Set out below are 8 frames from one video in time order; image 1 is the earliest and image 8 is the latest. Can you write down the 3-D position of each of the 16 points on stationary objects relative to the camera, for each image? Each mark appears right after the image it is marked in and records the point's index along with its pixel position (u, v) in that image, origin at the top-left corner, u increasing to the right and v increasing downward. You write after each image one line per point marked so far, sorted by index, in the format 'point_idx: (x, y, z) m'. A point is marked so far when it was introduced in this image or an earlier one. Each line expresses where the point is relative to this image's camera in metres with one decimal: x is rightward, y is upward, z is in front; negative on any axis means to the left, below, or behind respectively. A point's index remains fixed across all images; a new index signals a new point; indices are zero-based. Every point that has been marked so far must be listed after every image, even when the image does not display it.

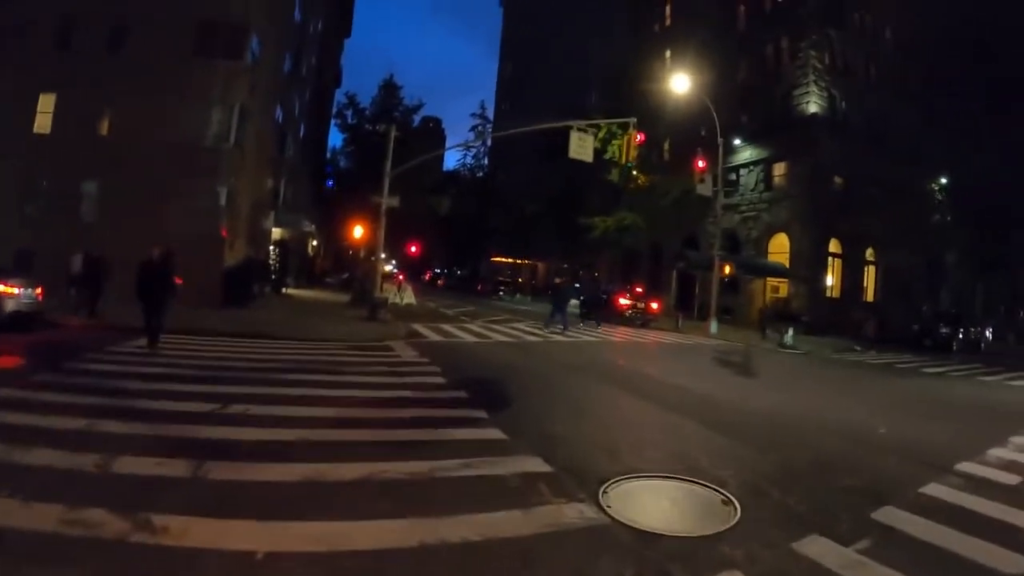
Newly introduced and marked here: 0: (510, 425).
0: (0.0, -1.6, +8.9) m
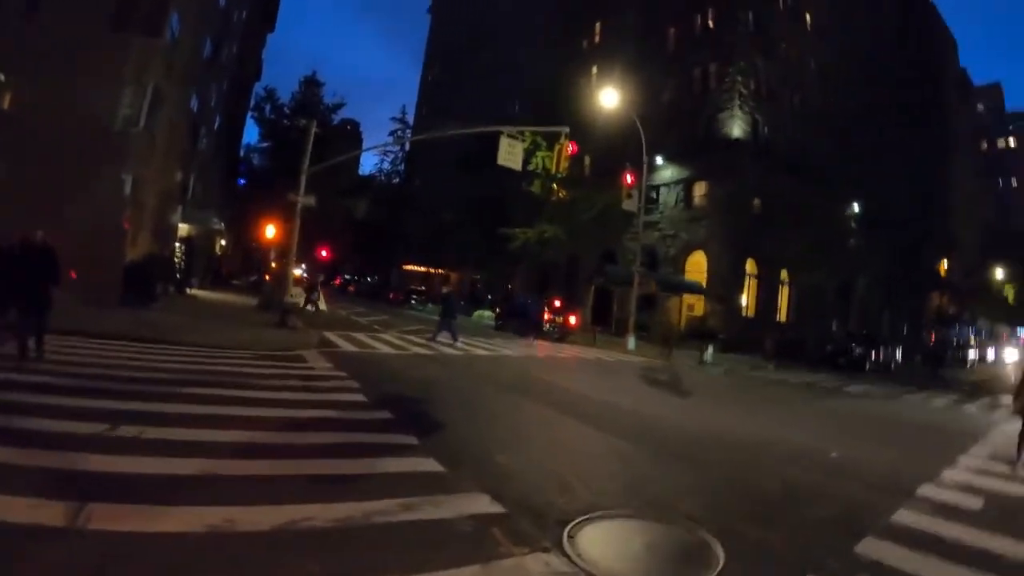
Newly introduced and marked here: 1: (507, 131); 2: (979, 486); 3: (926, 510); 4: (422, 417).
0: (-0.6, -1.7, +8.0) m
1: (-0.1, +3.9, +19.1) m
2: (+5.9, -2.4, +9.6) m
3: (+4.4, -2.3, +8.1) m
4: (-1.2, -1.7, +9.9) m
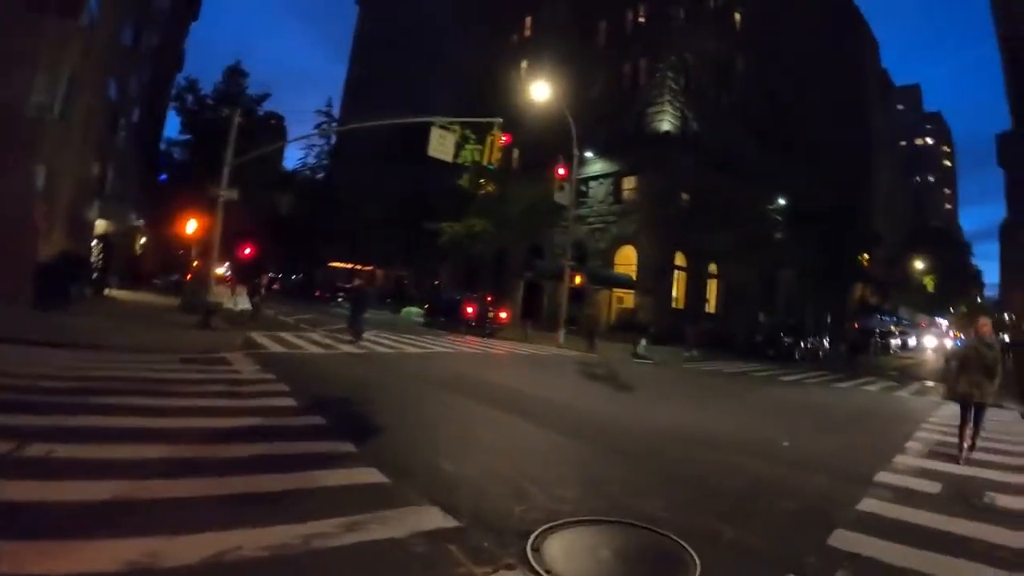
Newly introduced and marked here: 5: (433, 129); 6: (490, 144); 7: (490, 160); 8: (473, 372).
0: (-1.1, -1.7, +7.4) m
1: (-1.6, +4.0, +18.4) m
2: (+5.3, -2.2, +9.6) m
3: (+3.9, -2.1, +8.0) m
4: (-1.8, -1.6, +9.2) m
5: (-1.8, +3.9, +18.8) m
6: (-0.5, +3.7, +19.6) m
7: (-0.5, +3.2, +19.6) m
8: (-0.9, -1.8, +17.2) m
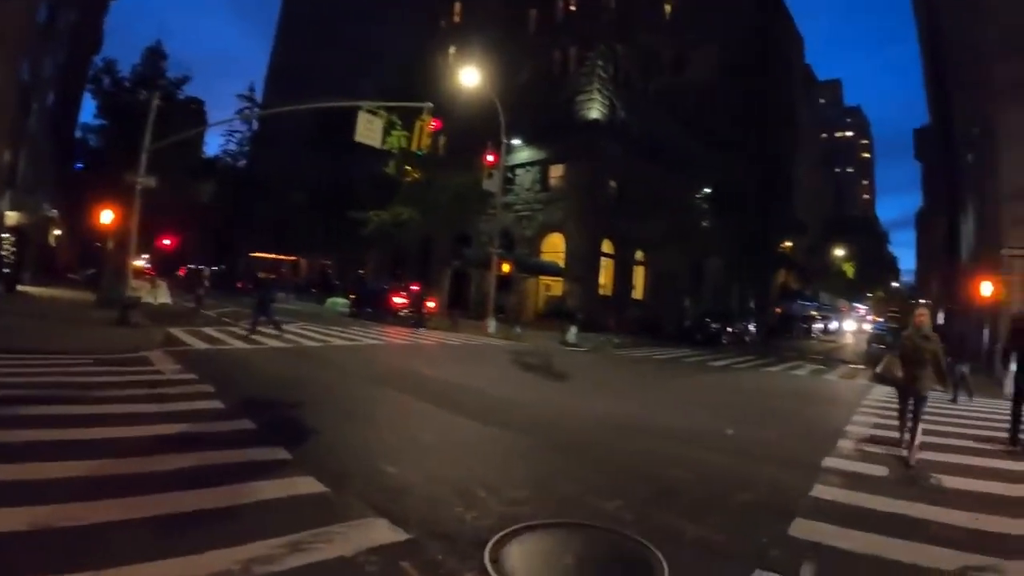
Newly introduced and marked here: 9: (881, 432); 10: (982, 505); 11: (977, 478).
0: (-1.6, -1.6, +6.9) m
1: (-3.2, +4.2, +17.8) m
2: (+4.6, -2.0, +9.7) m
3: (+3.4, -2.0, +8.0) m
4: (-2.5, -1.5, +8.6) m
5: (-3.4, +4.1, +18.1) m
6: (-2.2, +3.9, +19.1) m
7: (-2.2, +3.5, +19.0) m
8: (-2.3, -1.6, +16.7) m
9: (+5.6, -2.1, +11.6) m
10: (+4.8, -2.0, +7.8) m
11: (+5.4, -2.1, +8.8) m
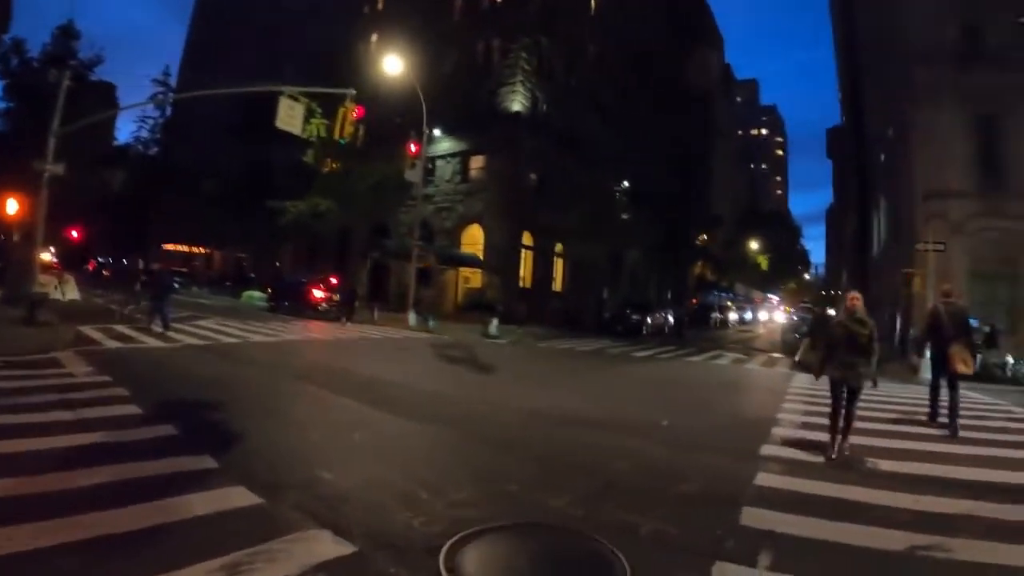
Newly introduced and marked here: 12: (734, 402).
0: (-2.1, -1.5, +6.4) m
1: (-4.8, +4.3, +17.0) m
2: (+3.8, -1.9, +9.9) m
3: (+2.8, -1.9, +8.0) m
4: (-3.1, -1.5, +8.1) m
5: (-5.1, +4.2, +17.3) m
6: (-4.0, +4.1, +18.4) m
7: (-4.0, +3.6, +18.4) m
8: (-3.8, -1.5, +16.1) m
9: (+4.6, -2.0, +11.9) m
10: (+4.2, -1.9, +8.0) m
11: (+4.7, -2.0, +9.1) m
12: (+4.0, -2.0, +14.1) m
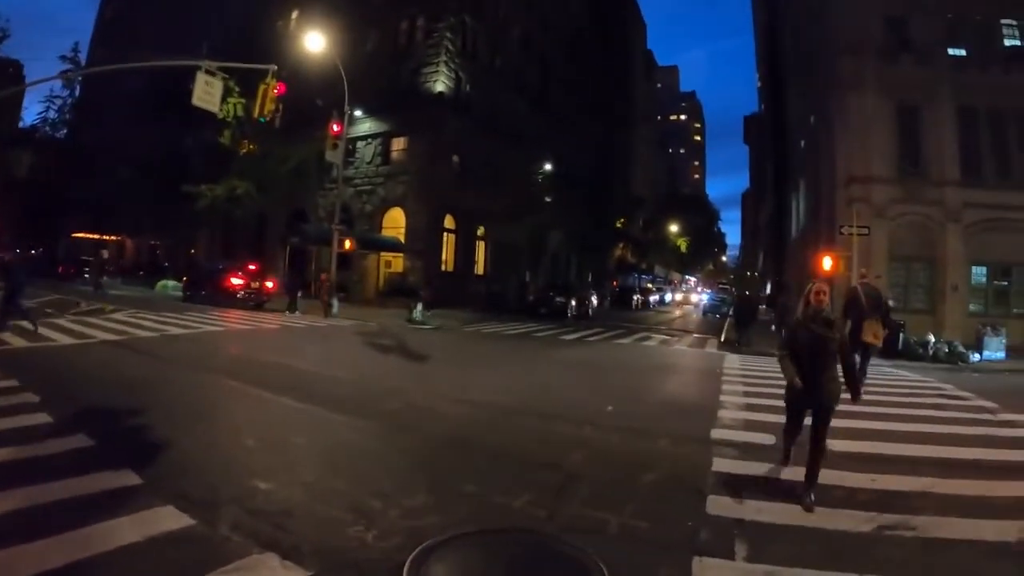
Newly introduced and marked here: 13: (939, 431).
0: (-2.4, -1.5, +5.9) m
1: (-6.3, +4.6, +16.0) m
2: (+3.1, -1.7, +9.9) m
3: (+2.2, -1.8, +8.0) m
4: (-3.6, -1.4, +7.4) m
5: (-6.6, +4.5, +16.3) m
6: (-5.6, +4.4, +17.5) m
7: (-5.6, +3.9, +17.4) m
8: (-5.1, -1.3, +15.3) m
9: (+3.7, -1.8, +12.0) m
10: (+3.7, -1.8, +8.1) m
11: (+4.0, -1.8, +9.2) m
12: (+2.9, -1.7, +14.1) m
13: (+5.6, -1.8, +10.1) m
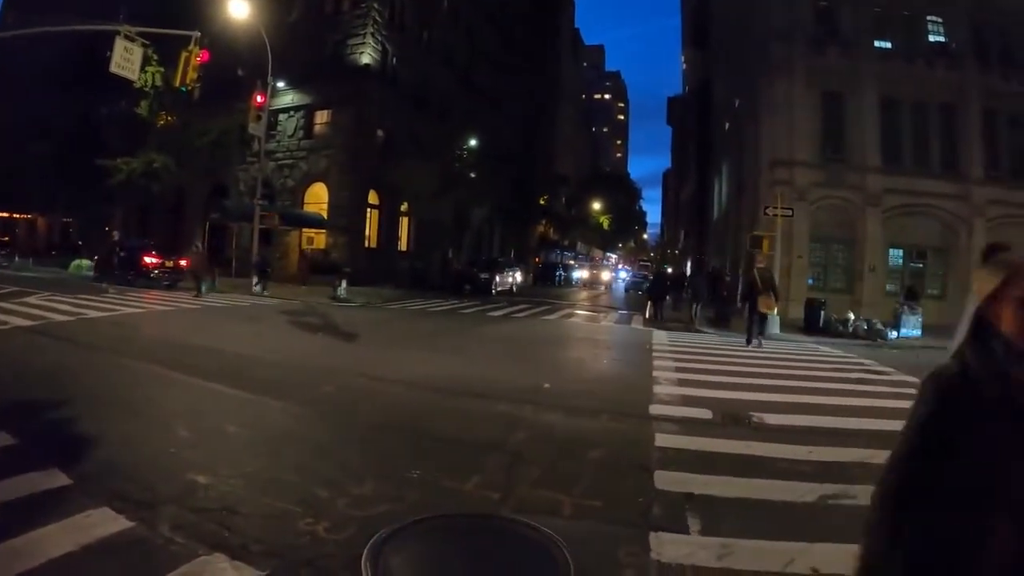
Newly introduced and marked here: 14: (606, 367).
0: (-2.7, -1.4, +5.5) m
1: (-7.6, +5.0, +15.0) m
2: (+2.3, -1.5, +10.1) m
3: (+1.7, -1.6, +8.1) m
4: (-4.1, -1.2, +6.9) m
5: (-7.9, +4.9, +15.3) m
6: (-7.1, +4.8, +16.6) m
7: (-7.0, +4.4, +16.5) m
8: (-6.3, -0.9, +14.6) m
9: (+2.7, -1.5, +12.2) m
10: (+3.1, -1.6, +8.3) m
11: (+3.3, -1.6, +9.5) m
12: (+1.7, -1.4, +14.2) m
13: (+4.8, -1.6, +10.6) m
14: (+1.6, -1.4, +13.1) m
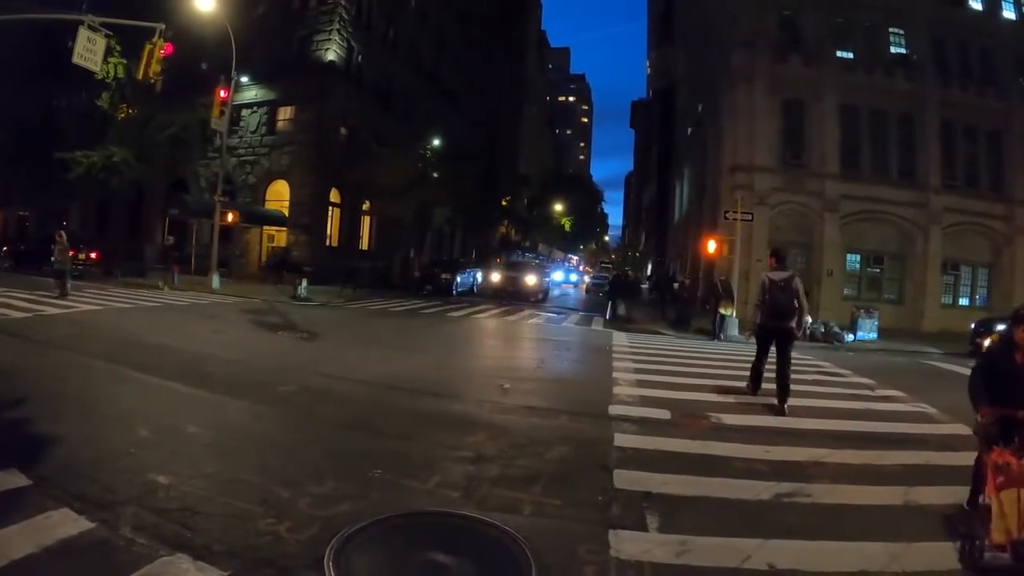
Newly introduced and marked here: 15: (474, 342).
0: (-3.0, -1.4, +5.4) m
1: (-8.2, +5.0, +14.7) m
2: (+1.8, -1.5, +10.2) m
3: (+1.3, -1.6, +8.2) m
4: (-4.4, -1.2, +6.8) m
5: (-8.6, +5.0, +14.9) m
6: (-7.8, +4.9, +16.3) m
7: (-7.7, +4.4, +16.3) m
8: (-7.0, -0.8, +14.4) m
9: (+2.1, -1.5, +12.4) m
10: (+2.7, -1.7, +8.5) m
11: (+2.9, -1.6, +9.7) m
12: (+1.0, -1.4, +14.4) m
13: (+4.3, -1.7, +10.9) m
14: (+1.0, -1.5, +13.2) m
15: (-0.7, -1.3, +17.2) m
